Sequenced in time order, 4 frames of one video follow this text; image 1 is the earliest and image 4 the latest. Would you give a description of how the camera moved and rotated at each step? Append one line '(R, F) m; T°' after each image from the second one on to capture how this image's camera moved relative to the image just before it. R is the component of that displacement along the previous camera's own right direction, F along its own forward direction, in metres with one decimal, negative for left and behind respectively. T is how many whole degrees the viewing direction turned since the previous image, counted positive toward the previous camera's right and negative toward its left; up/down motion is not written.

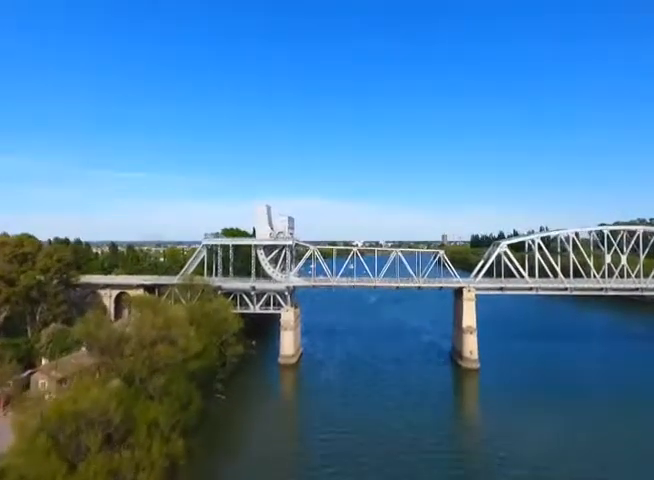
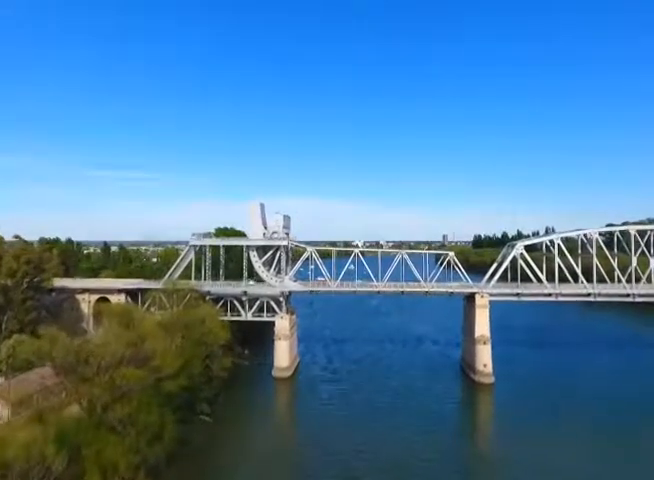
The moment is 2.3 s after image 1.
(+0.1, +4.1) m; 0°
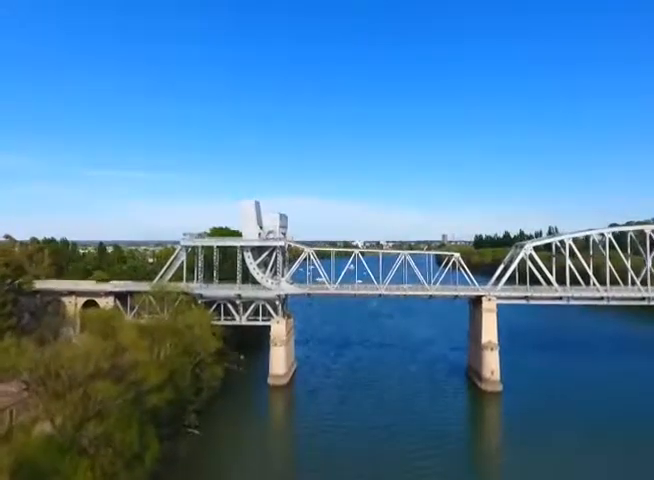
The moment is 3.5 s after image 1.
(+0.1, +2.2) m; 0°
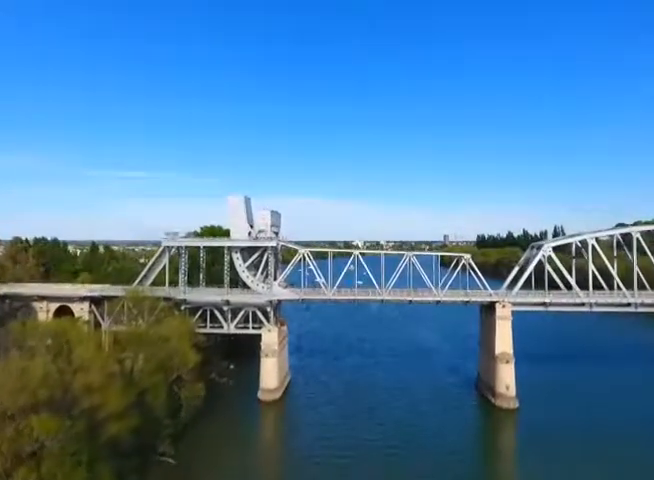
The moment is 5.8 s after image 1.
(+0.2, +3.8) m; 0°
